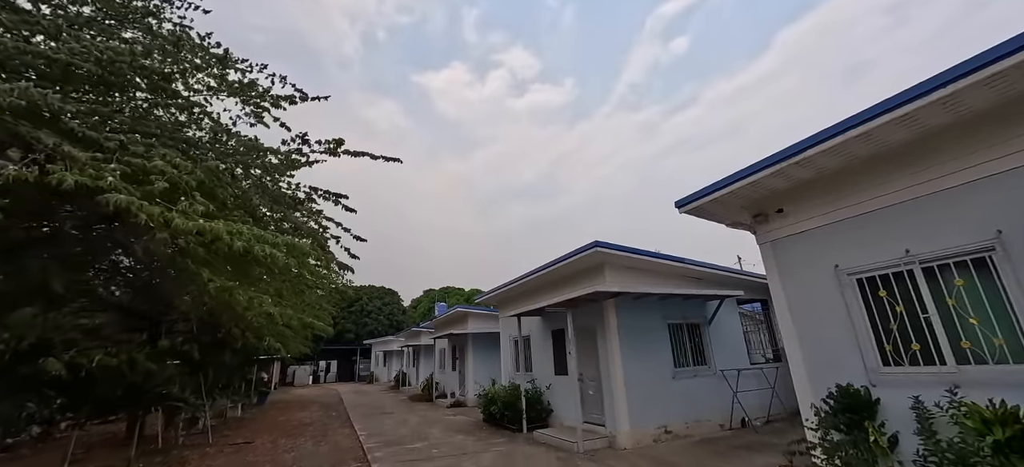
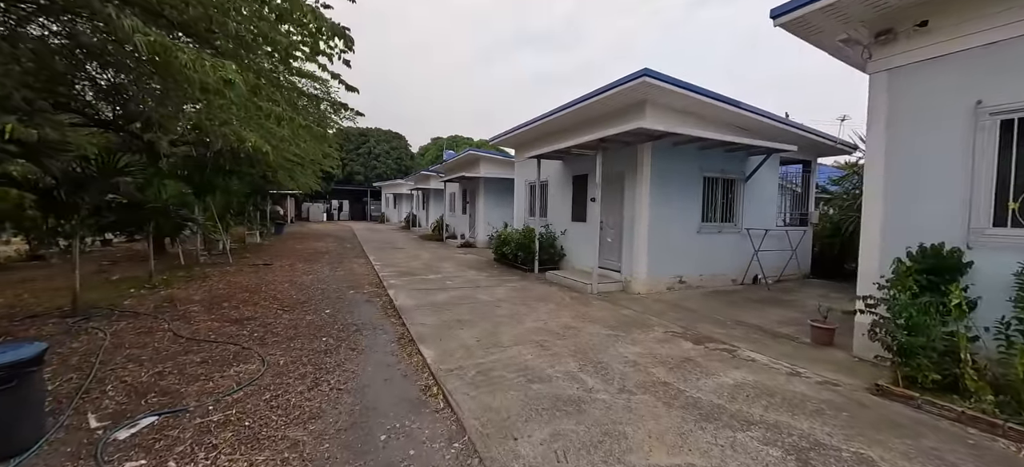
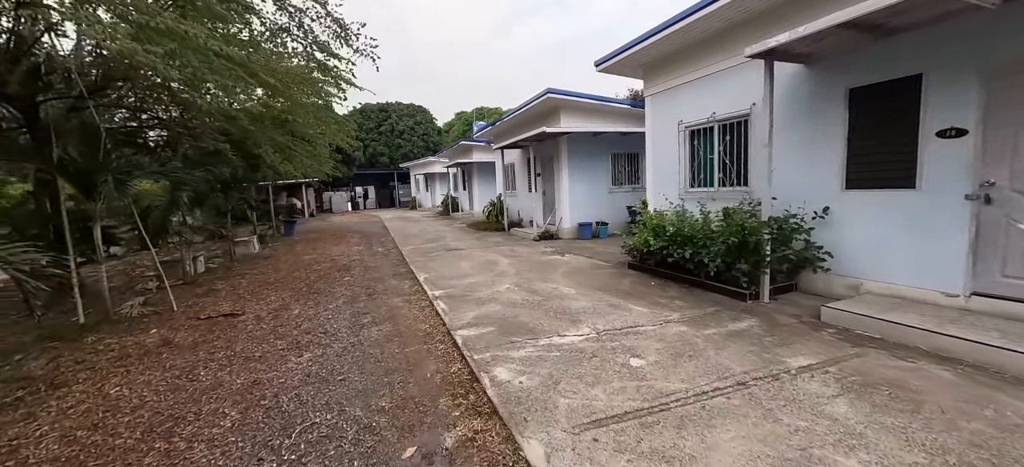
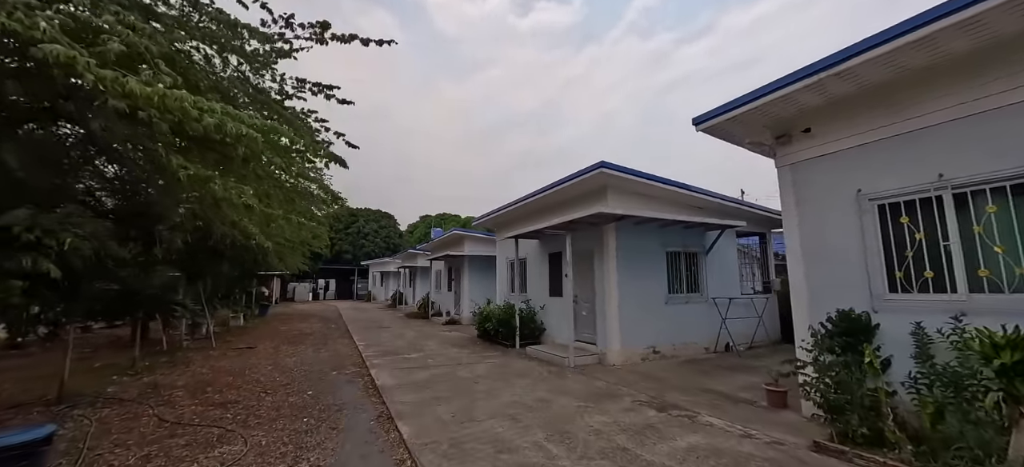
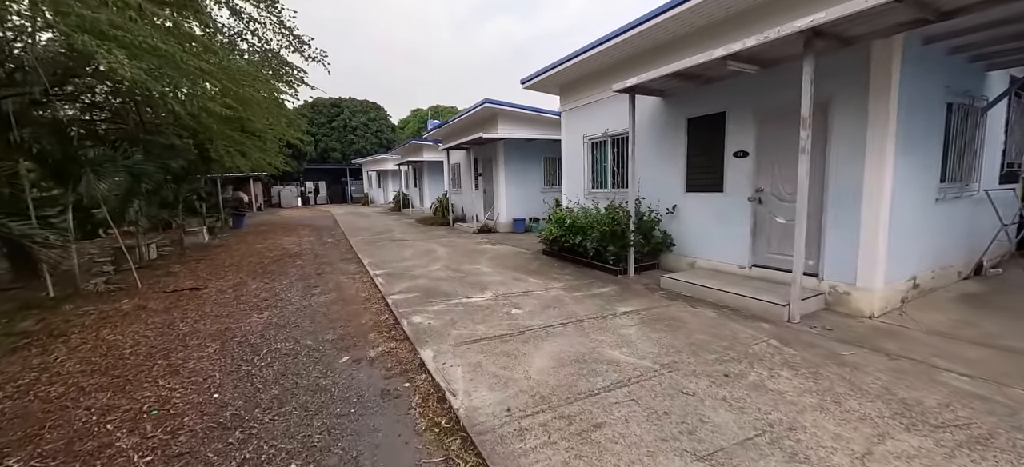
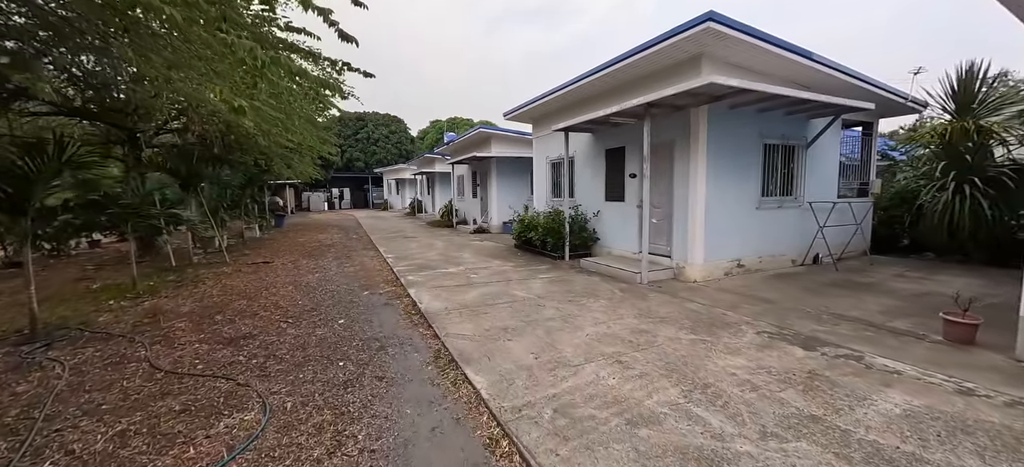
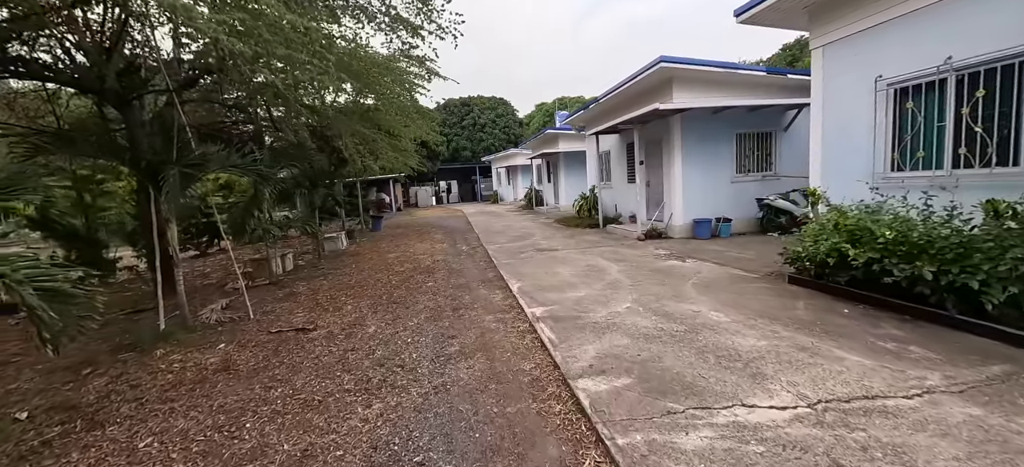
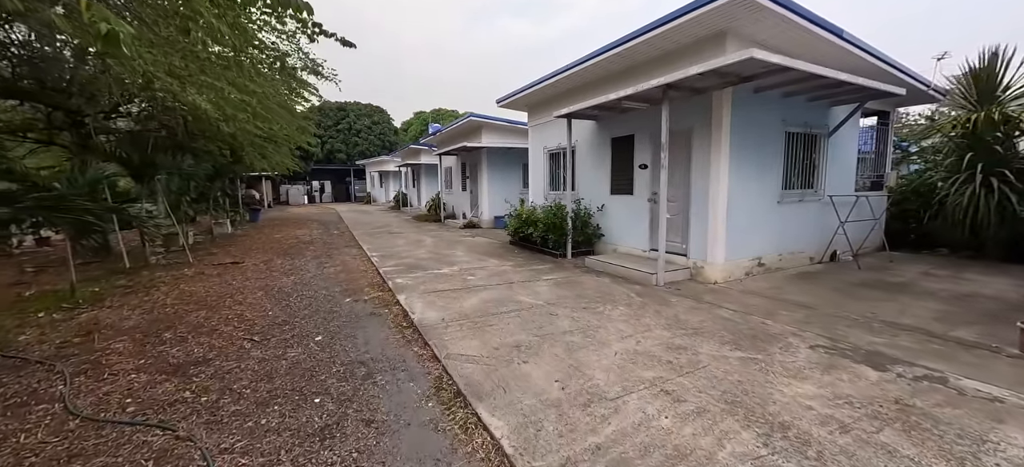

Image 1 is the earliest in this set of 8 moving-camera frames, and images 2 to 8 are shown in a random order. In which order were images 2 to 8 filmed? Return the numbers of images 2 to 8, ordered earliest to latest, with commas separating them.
4, 2, 6, 8, 5, 3, 7
